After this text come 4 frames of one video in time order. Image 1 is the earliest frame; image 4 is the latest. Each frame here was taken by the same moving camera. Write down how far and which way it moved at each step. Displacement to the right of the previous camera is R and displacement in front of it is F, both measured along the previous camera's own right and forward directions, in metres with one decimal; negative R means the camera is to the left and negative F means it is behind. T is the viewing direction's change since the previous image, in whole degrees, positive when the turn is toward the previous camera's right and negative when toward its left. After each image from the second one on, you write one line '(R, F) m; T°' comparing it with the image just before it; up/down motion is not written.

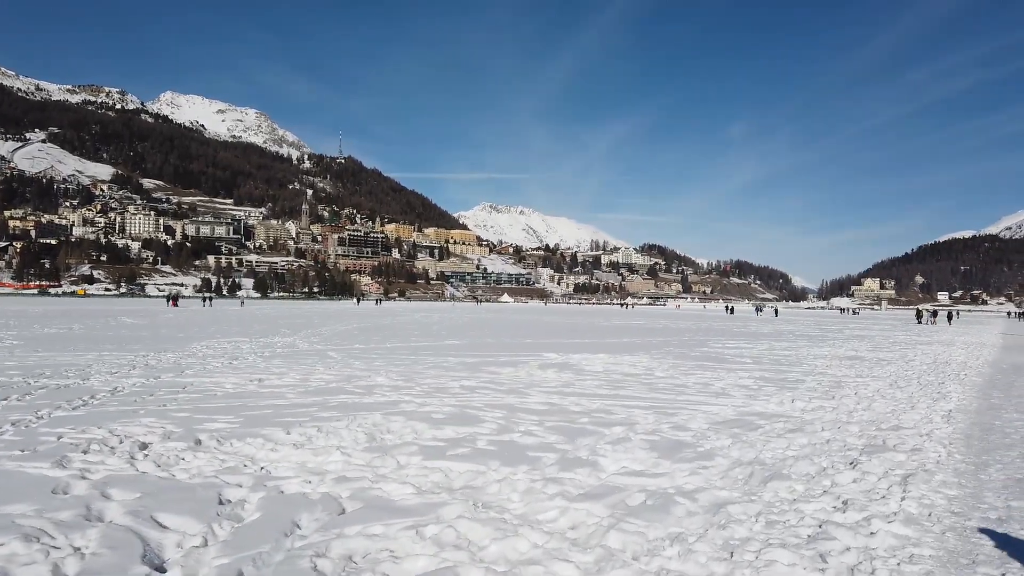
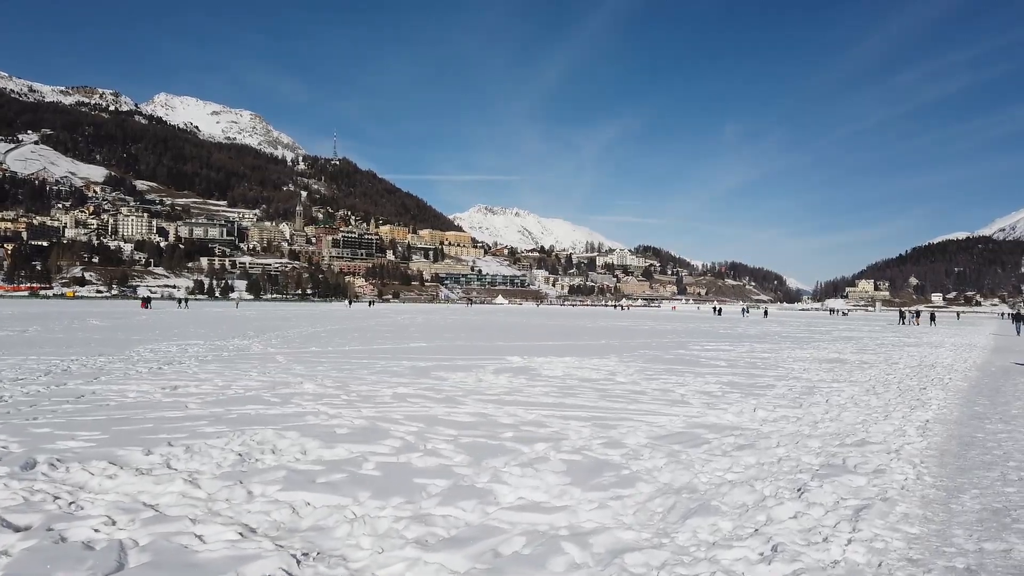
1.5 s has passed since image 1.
(+0.7, +0.7) m; 0°
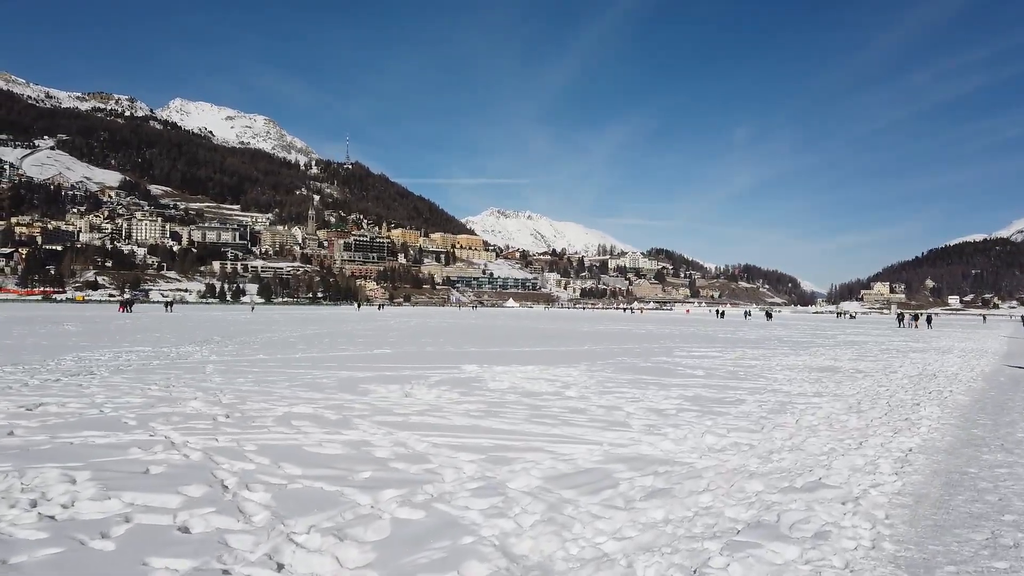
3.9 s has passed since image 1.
(+1.1, +1.1) m; -1°
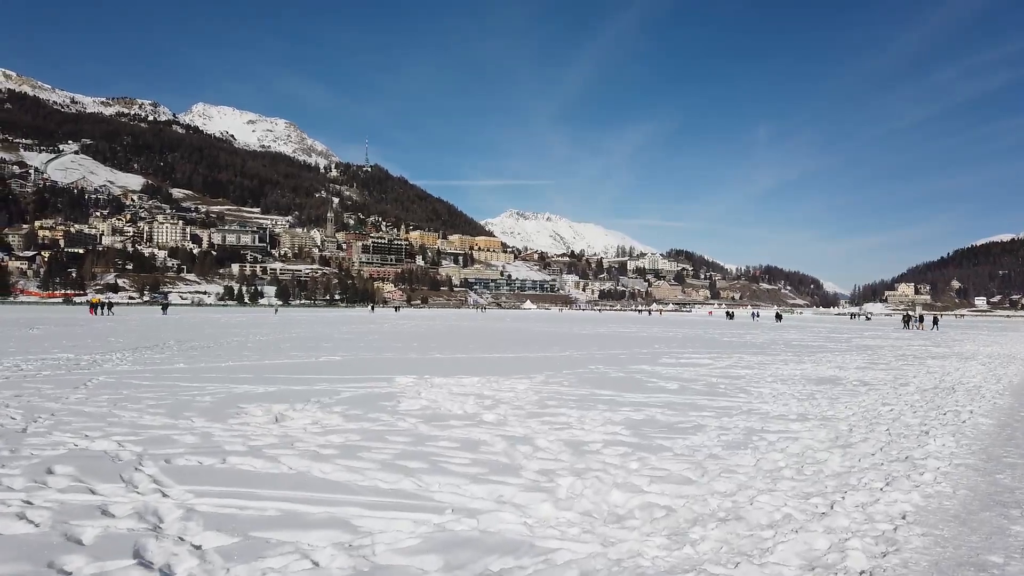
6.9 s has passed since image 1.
(+1.3, +1.7) m; -2°
